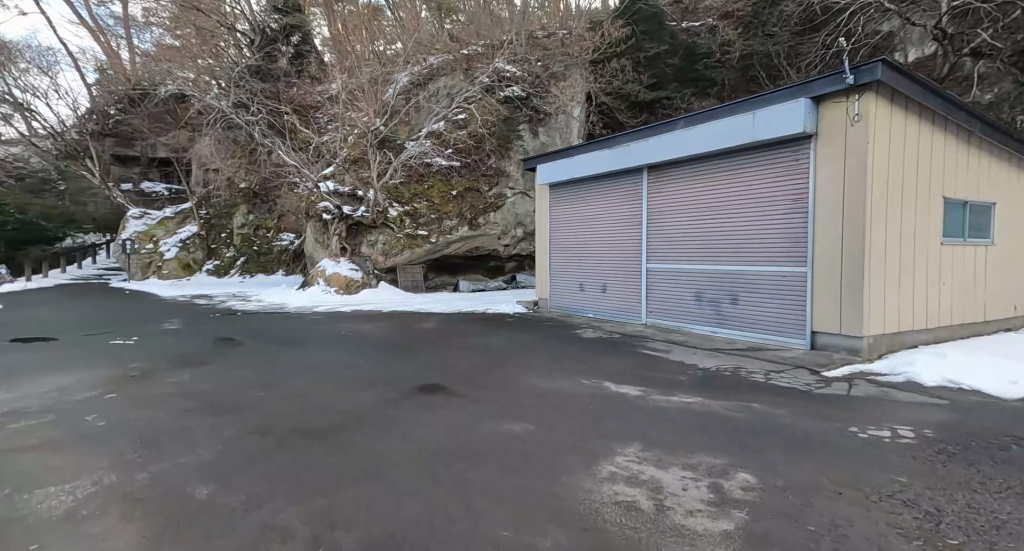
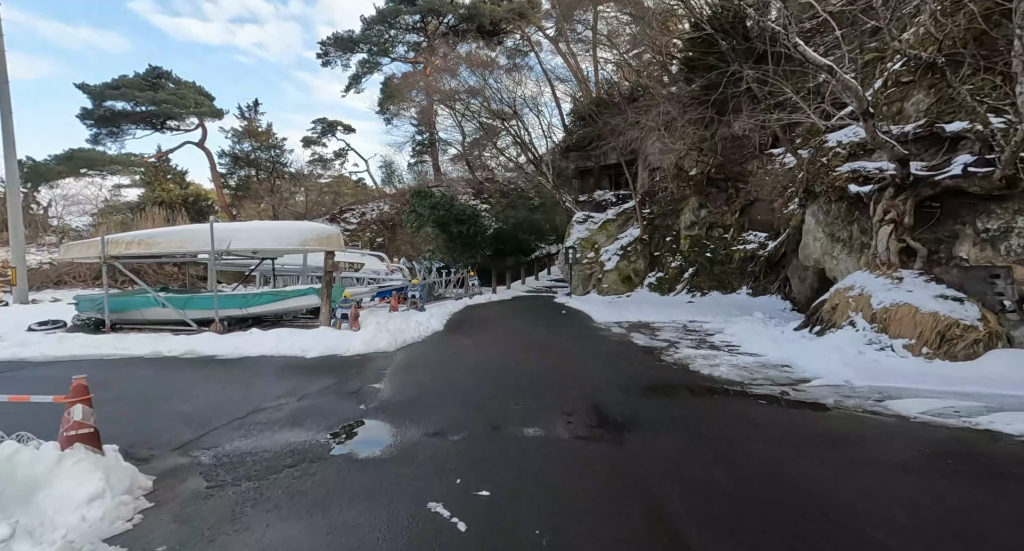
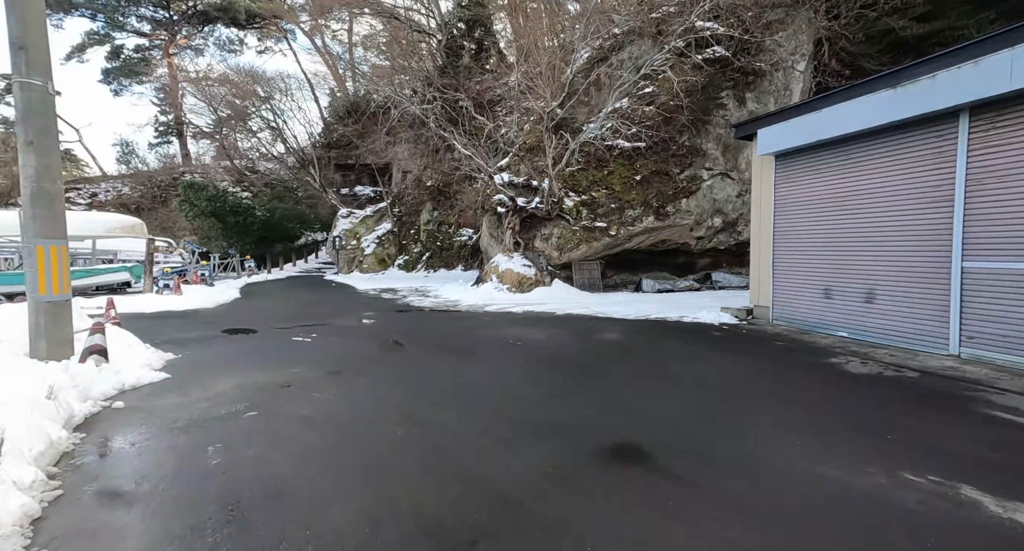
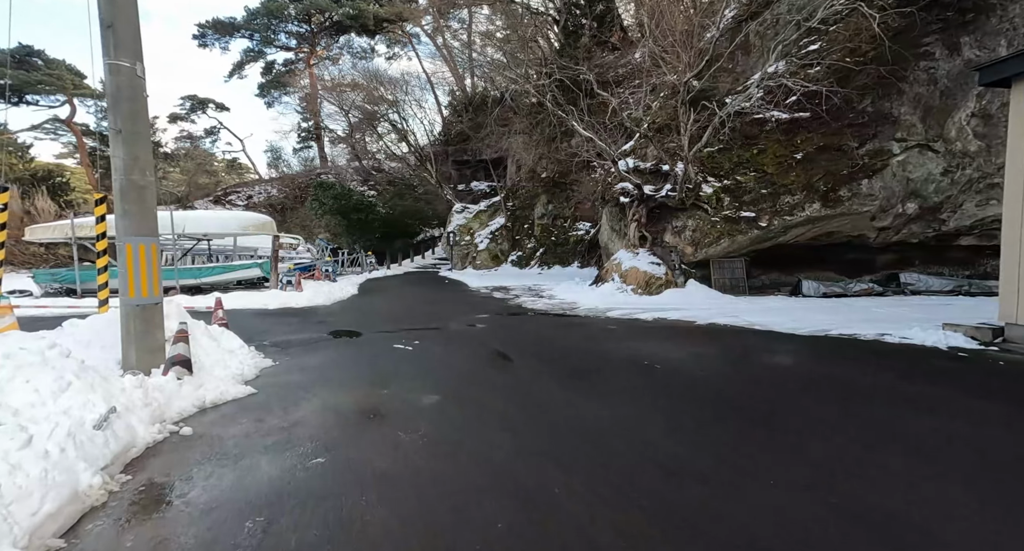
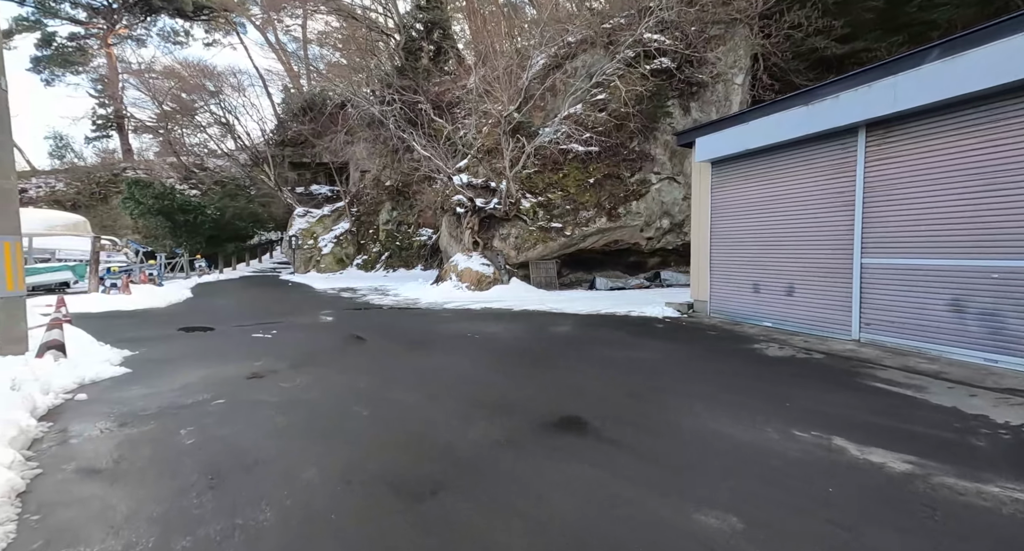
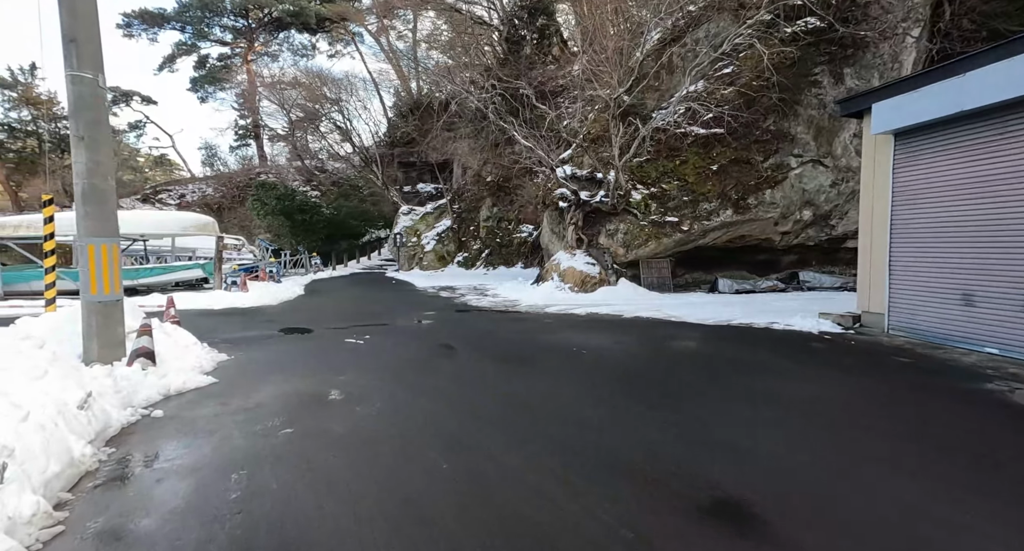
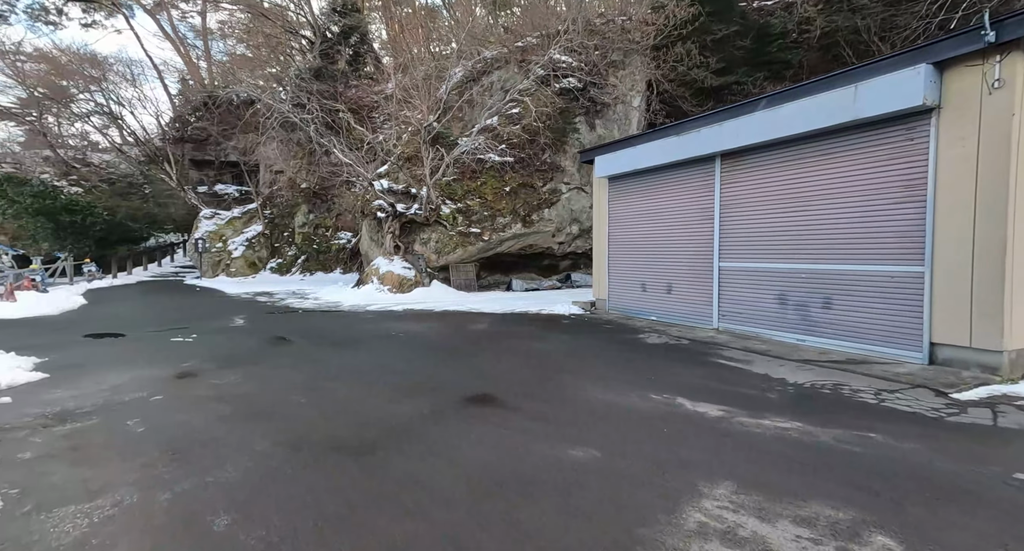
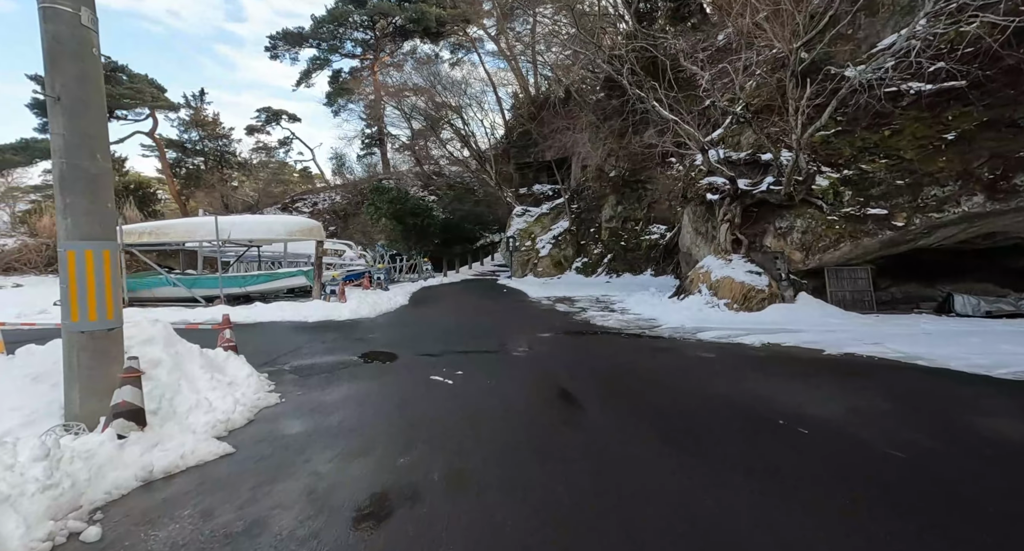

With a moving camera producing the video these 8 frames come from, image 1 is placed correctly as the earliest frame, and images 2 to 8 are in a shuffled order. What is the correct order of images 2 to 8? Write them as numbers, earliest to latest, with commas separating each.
7, 5, 3, 6, 4, 8, 2
